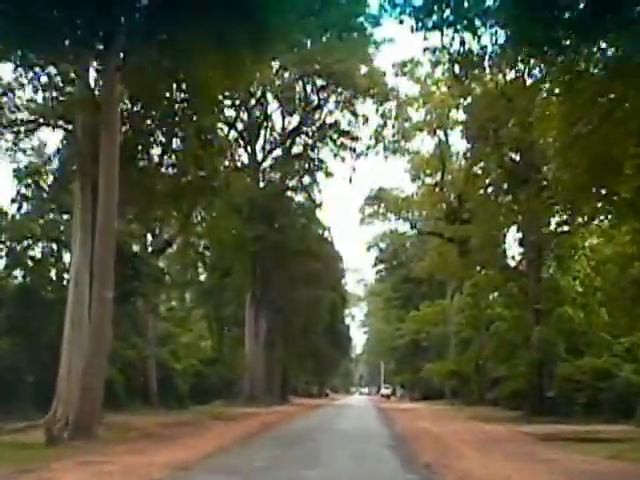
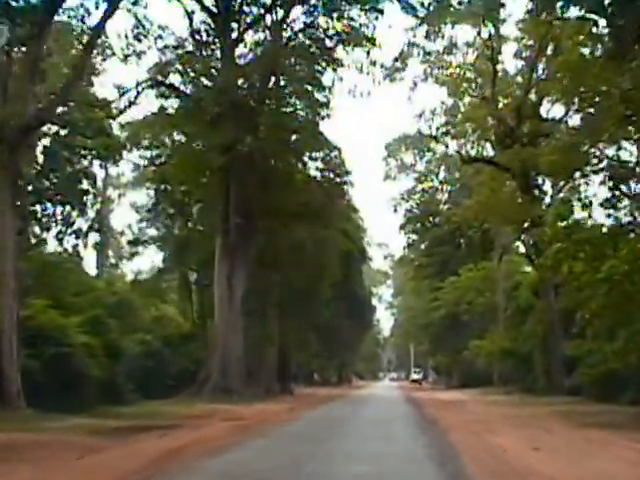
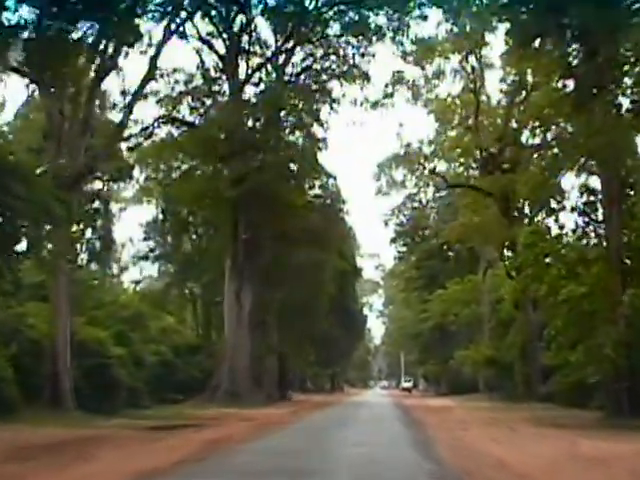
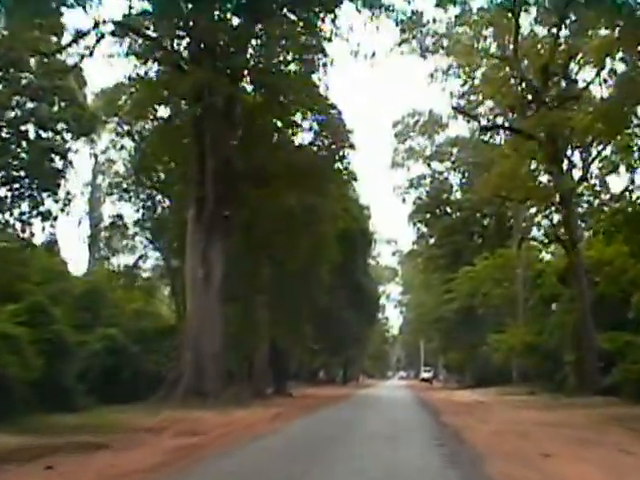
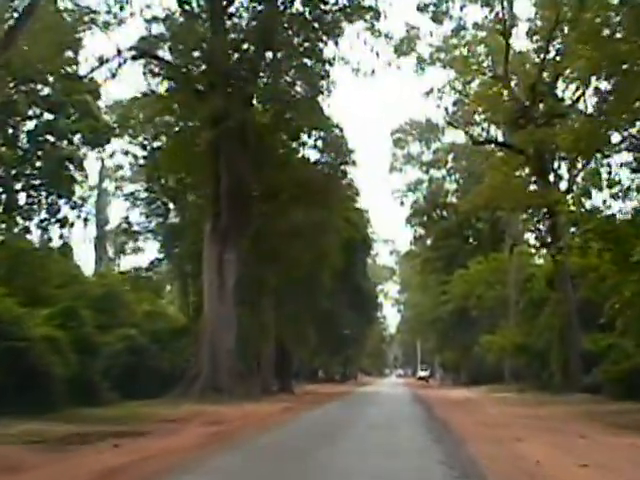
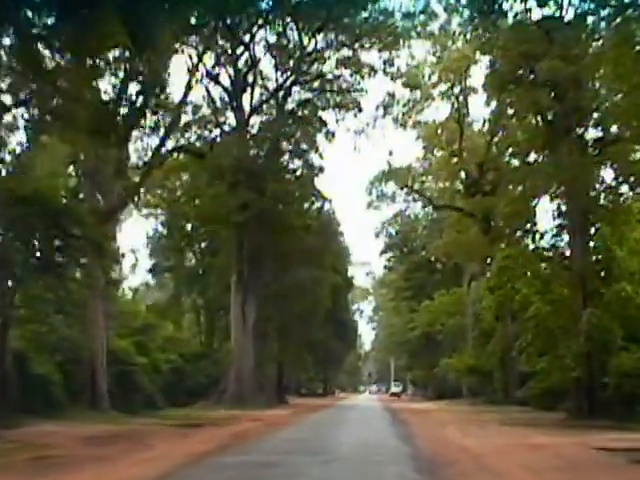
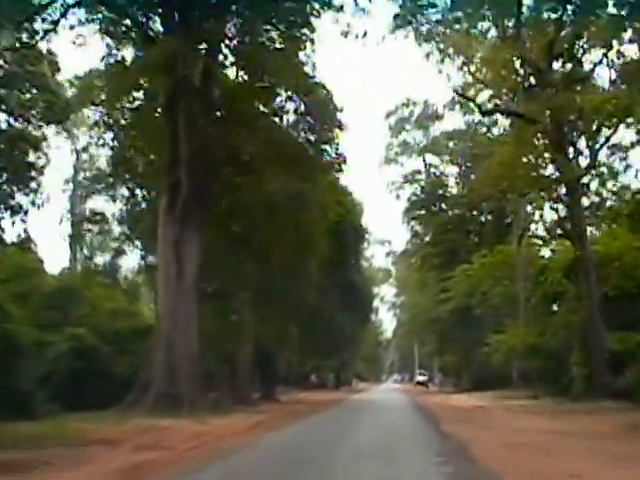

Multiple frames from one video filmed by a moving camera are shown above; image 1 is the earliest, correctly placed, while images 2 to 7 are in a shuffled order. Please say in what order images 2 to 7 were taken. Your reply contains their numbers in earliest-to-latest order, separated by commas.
6, 3, 2, 5, 4, 7
